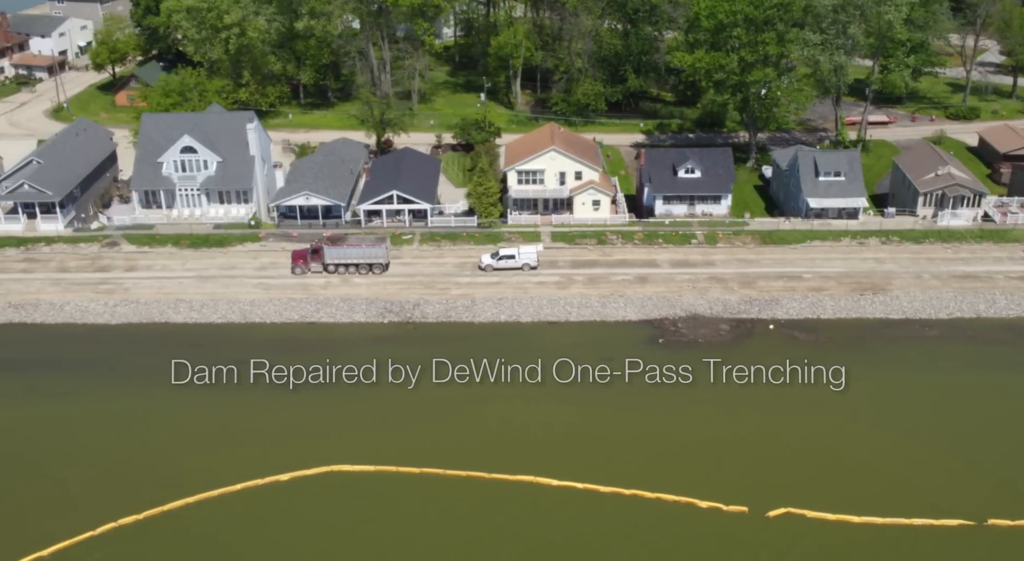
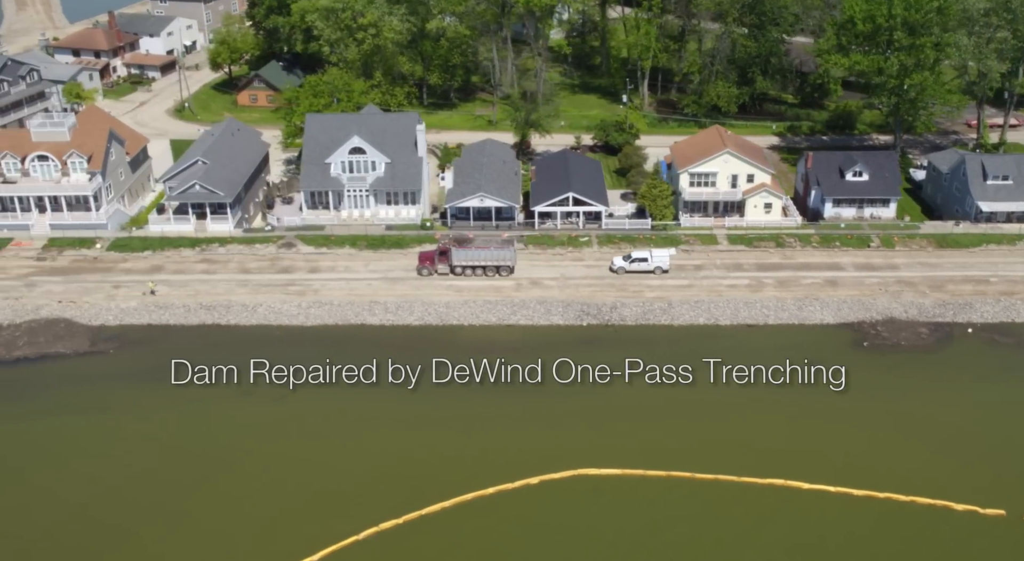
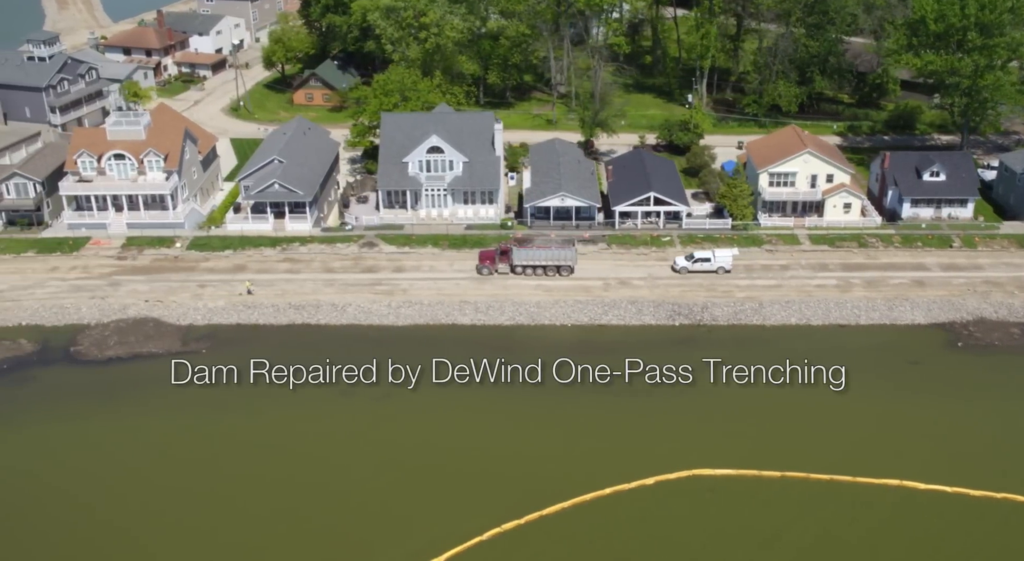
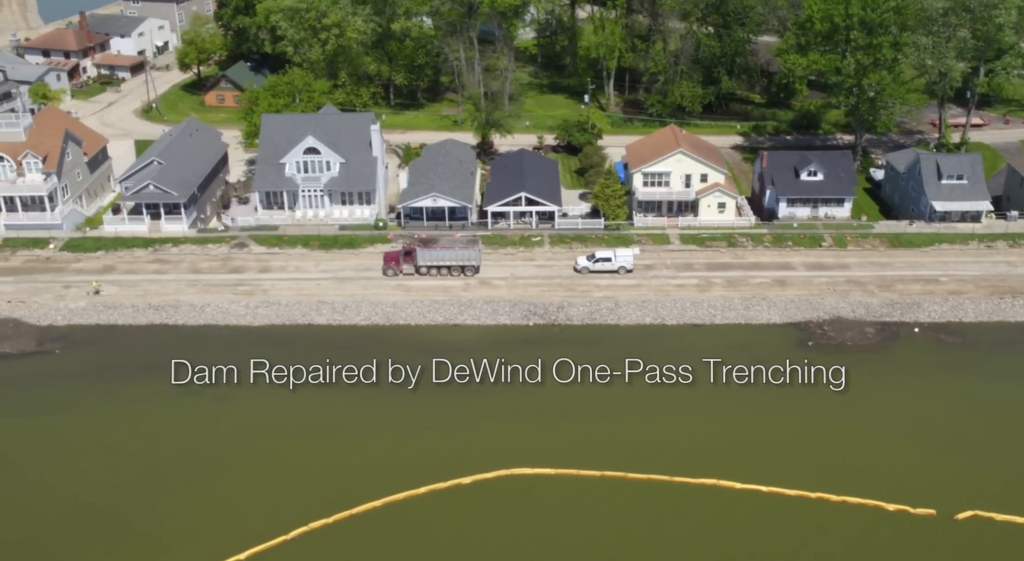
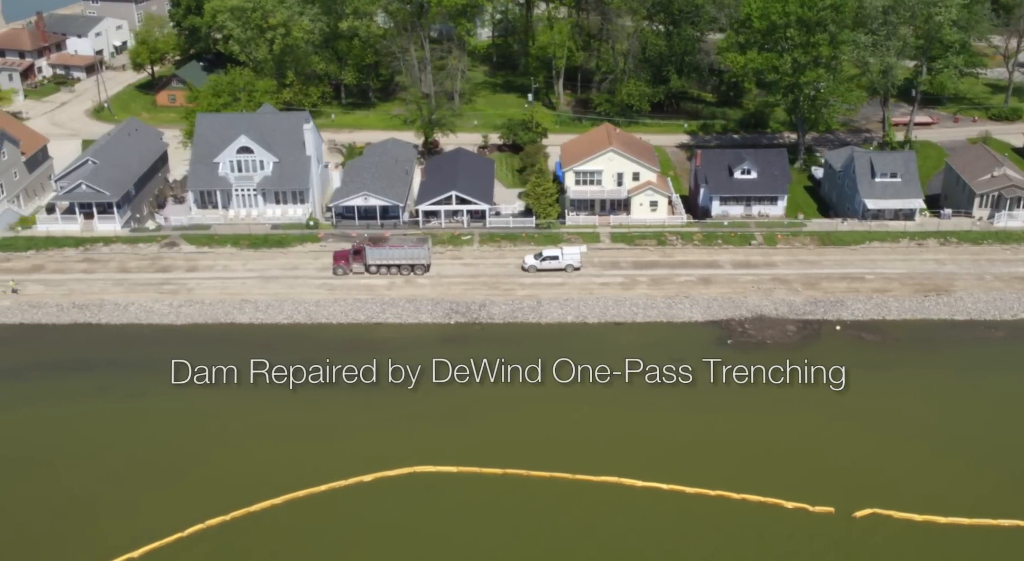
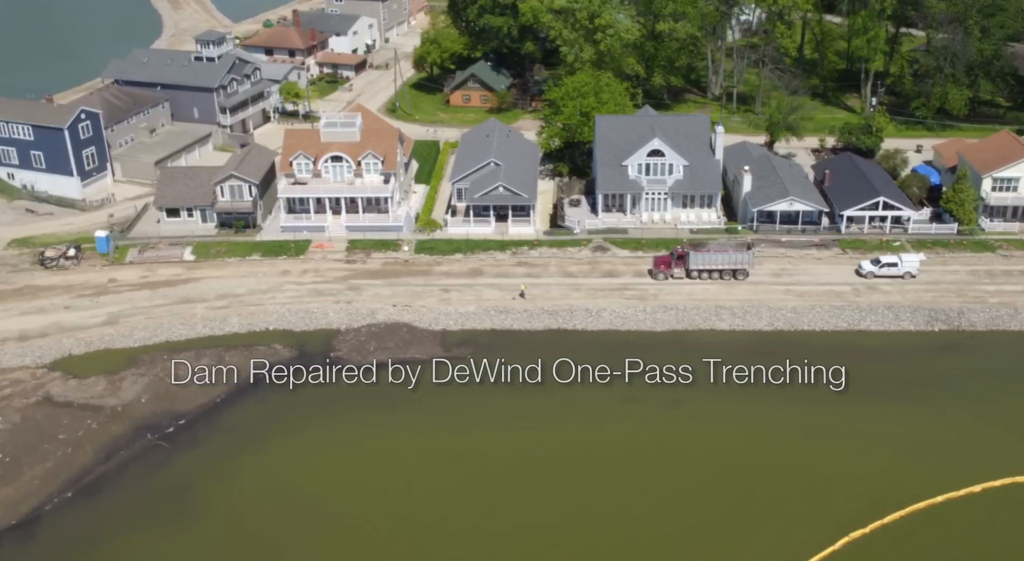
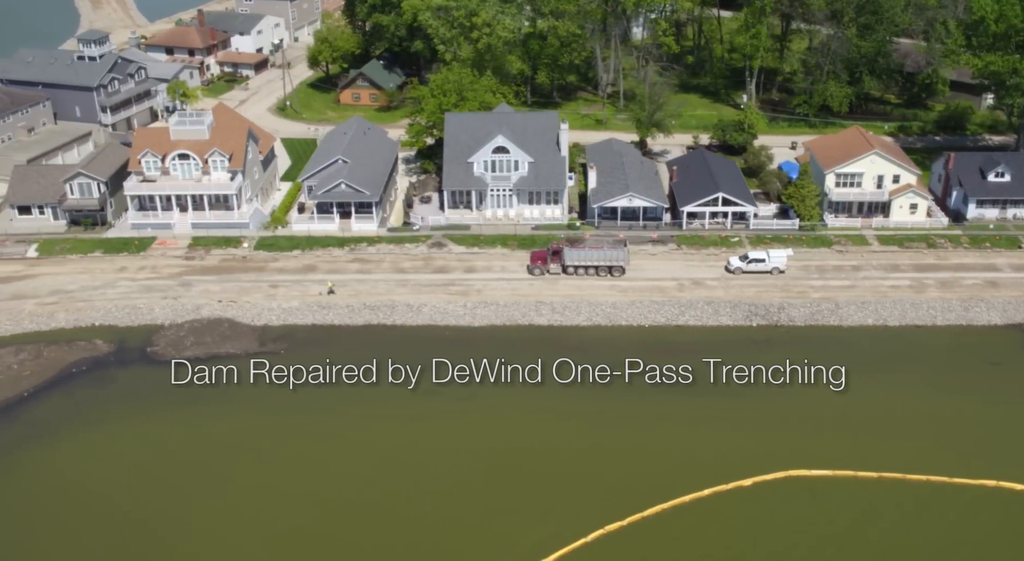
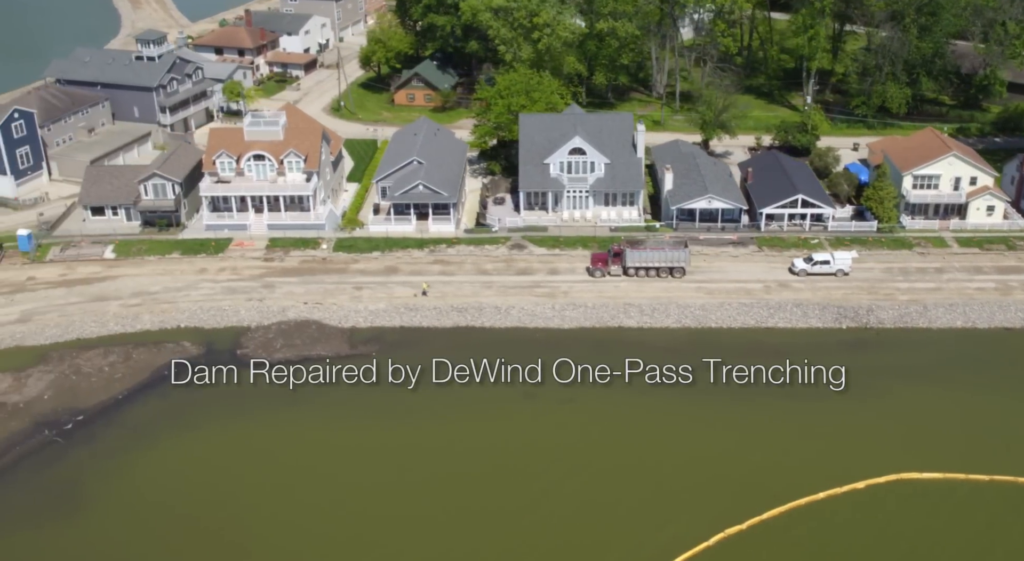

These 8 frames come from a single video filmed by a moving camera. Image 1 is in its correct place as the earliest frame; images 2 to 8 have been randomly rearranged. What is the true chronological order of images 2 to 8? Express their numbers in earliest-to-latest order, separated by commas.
5, 4, 2, 3, 7, 8, 6
